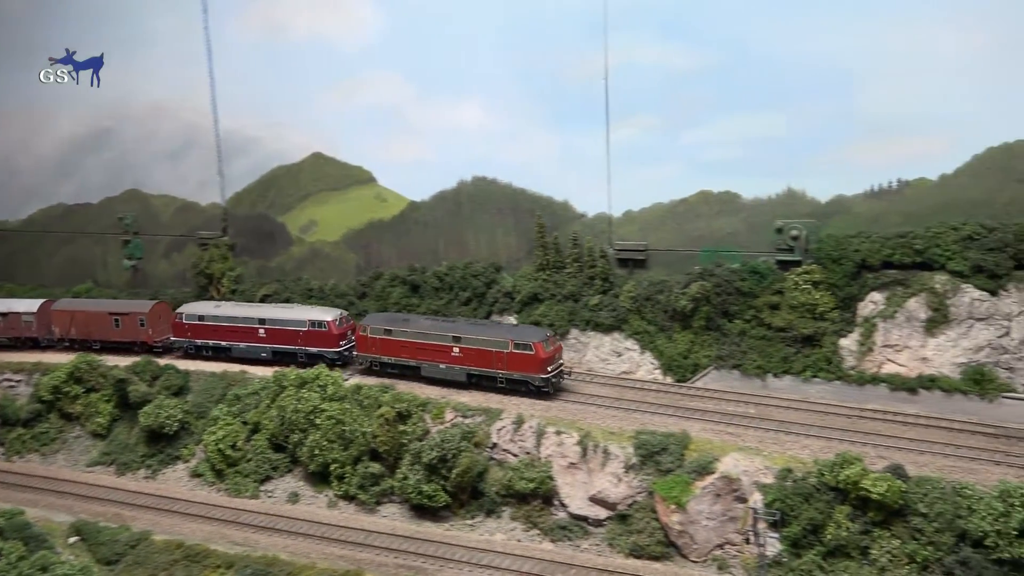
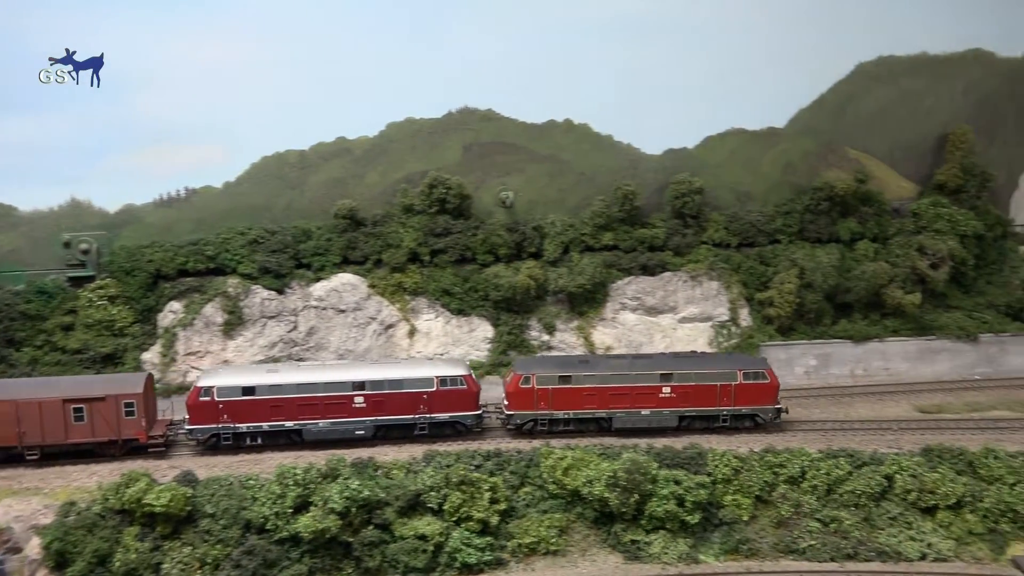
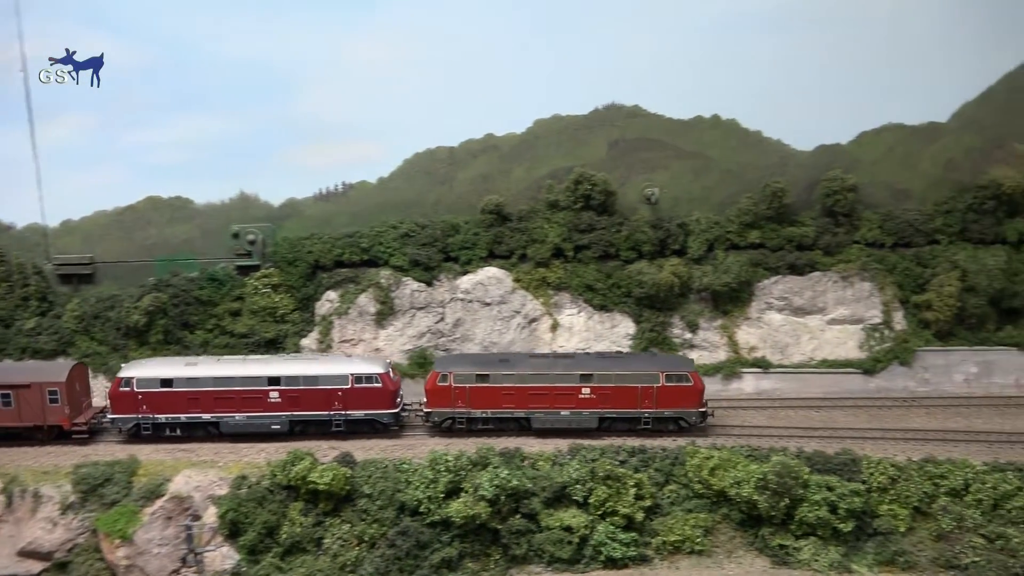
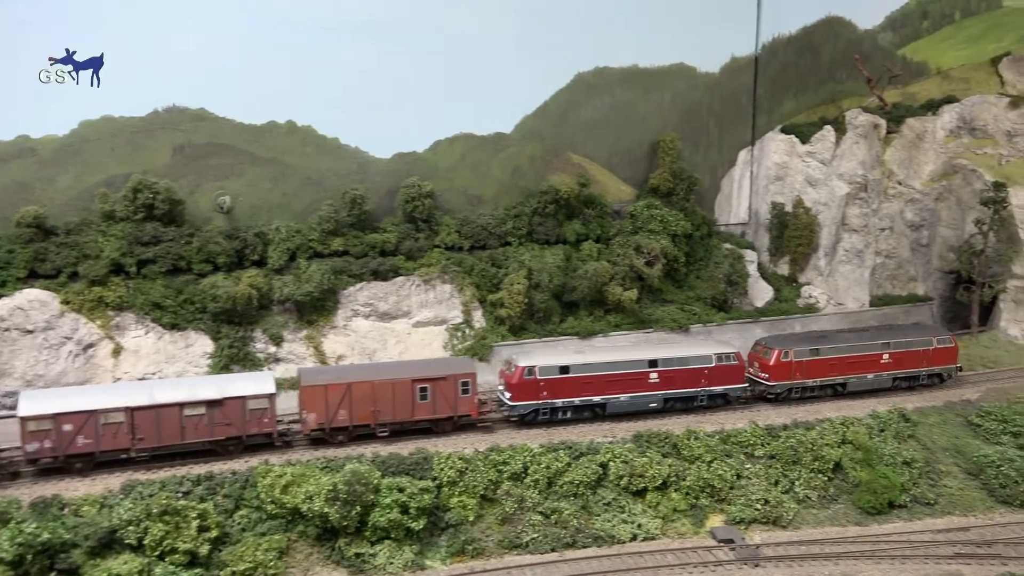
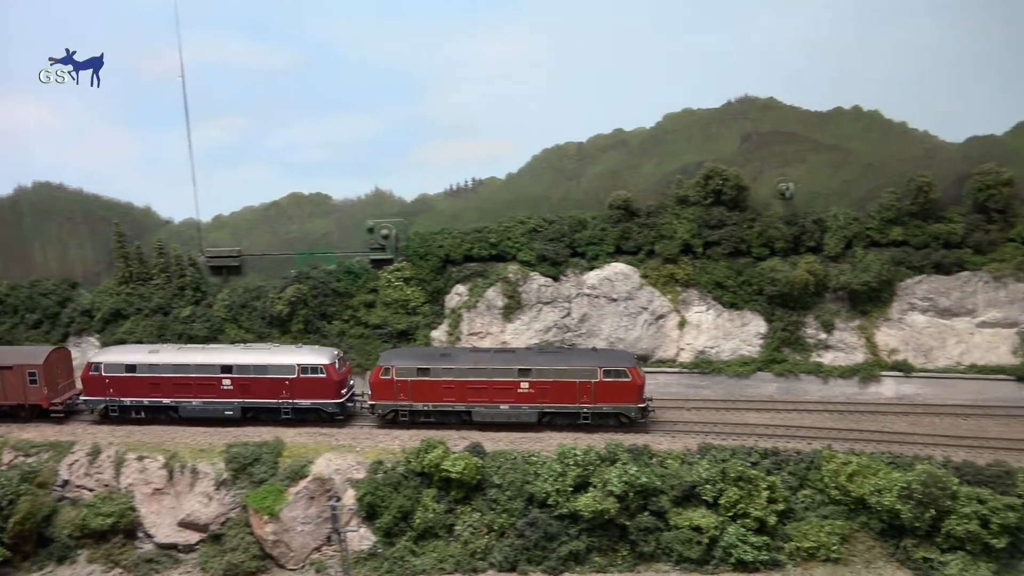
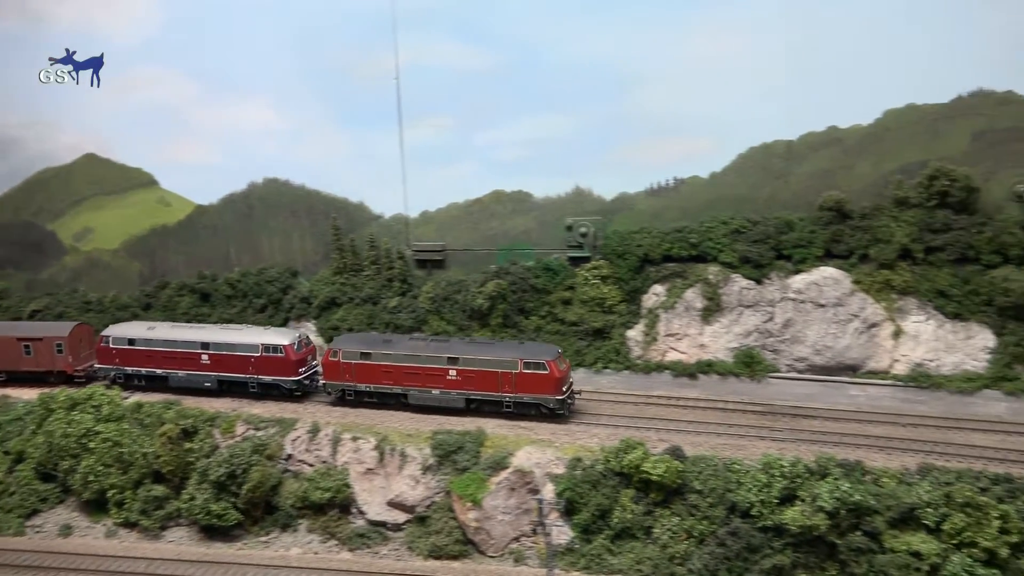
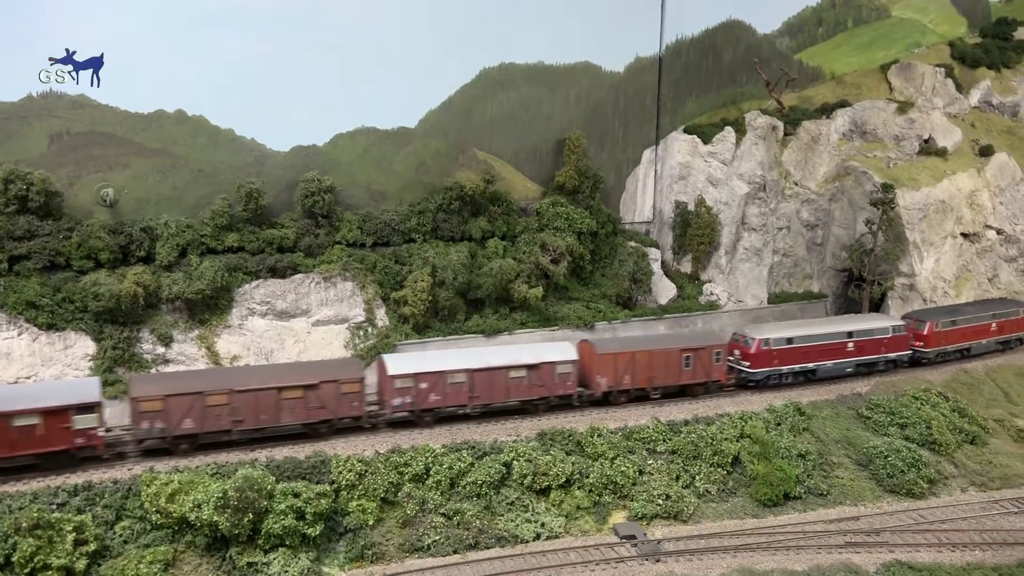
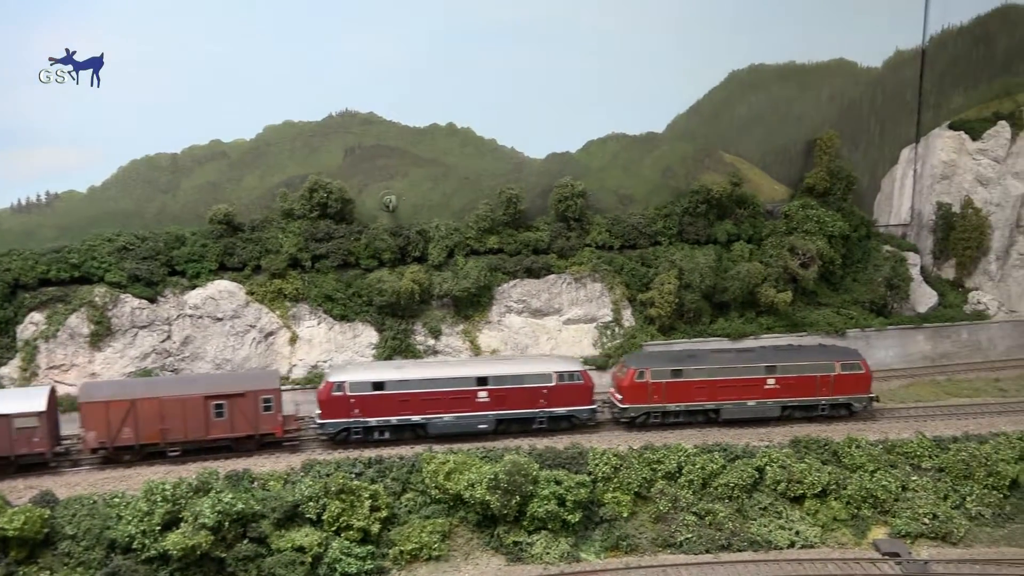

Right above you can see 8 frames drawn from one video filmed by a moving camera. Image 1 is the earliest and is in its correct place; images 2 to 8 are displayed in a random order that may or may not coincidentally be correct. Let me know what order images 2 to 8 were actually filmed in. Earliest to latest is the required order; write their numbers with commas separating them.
6, 5, 3, 2, 8, 4, 7
